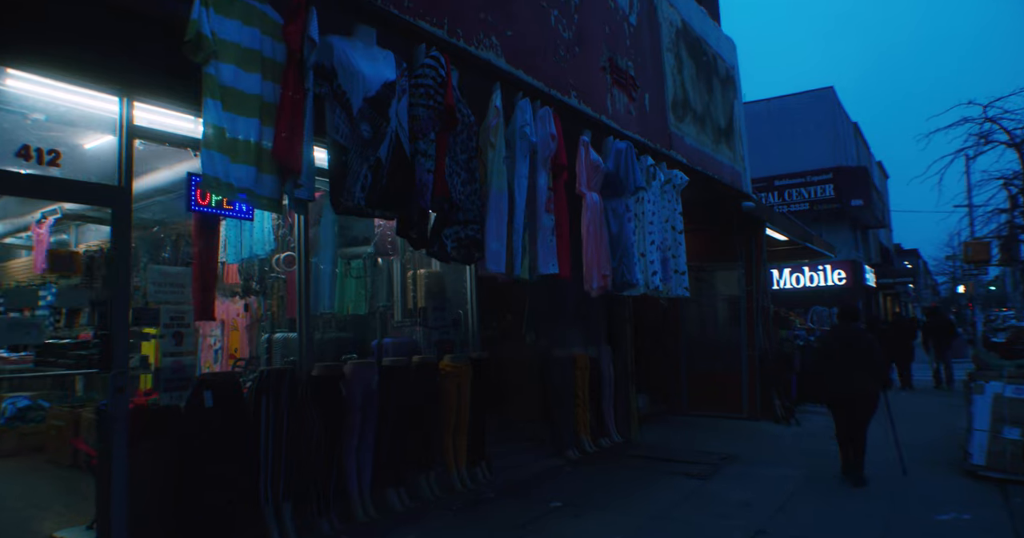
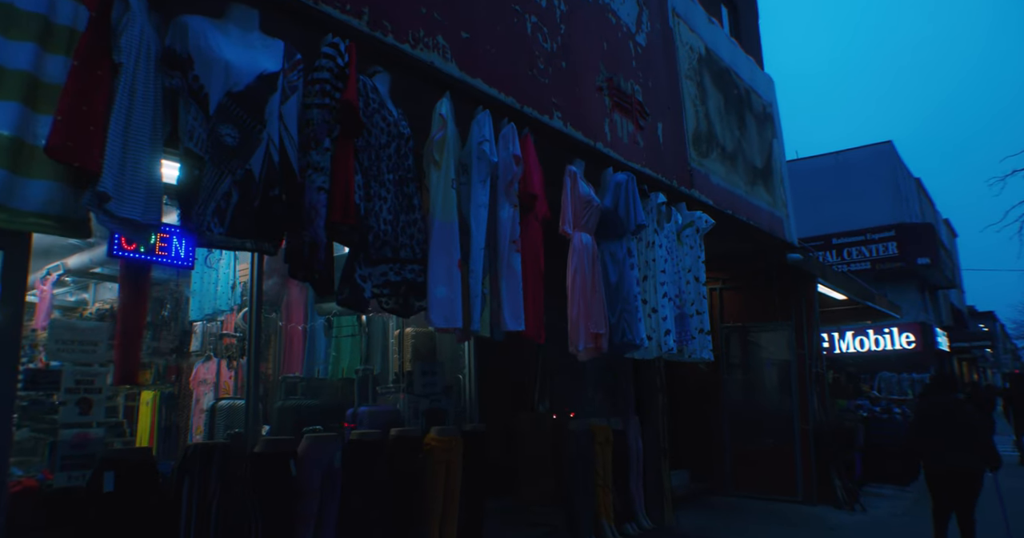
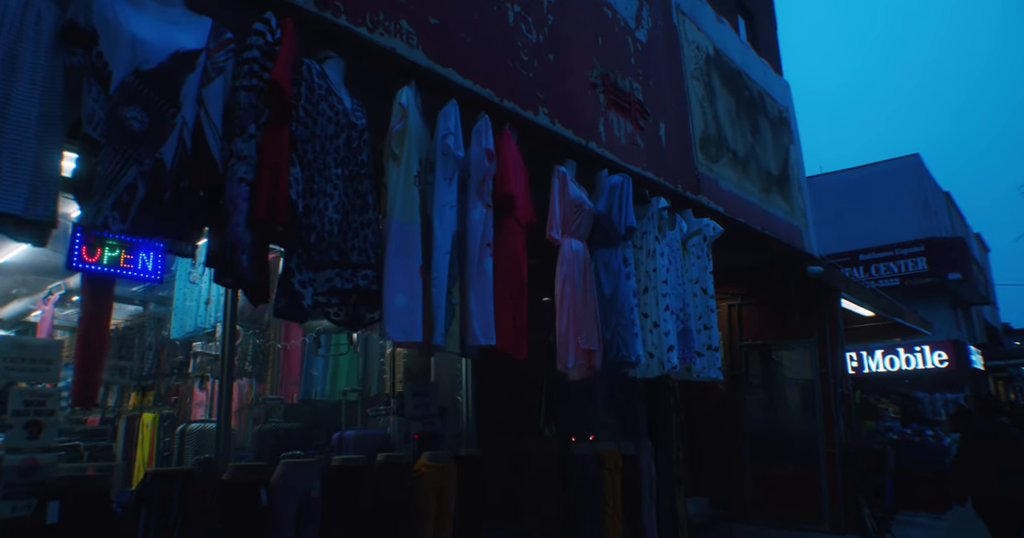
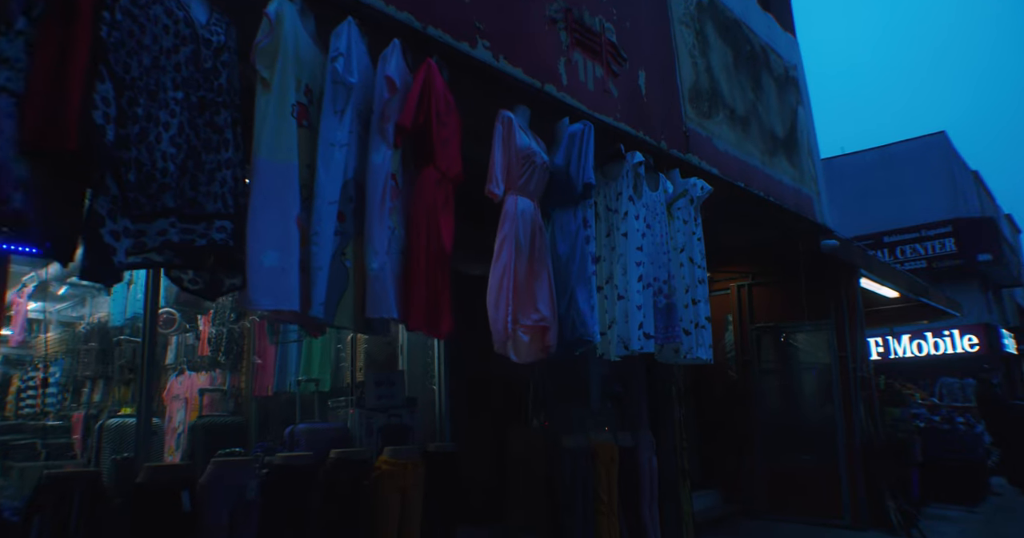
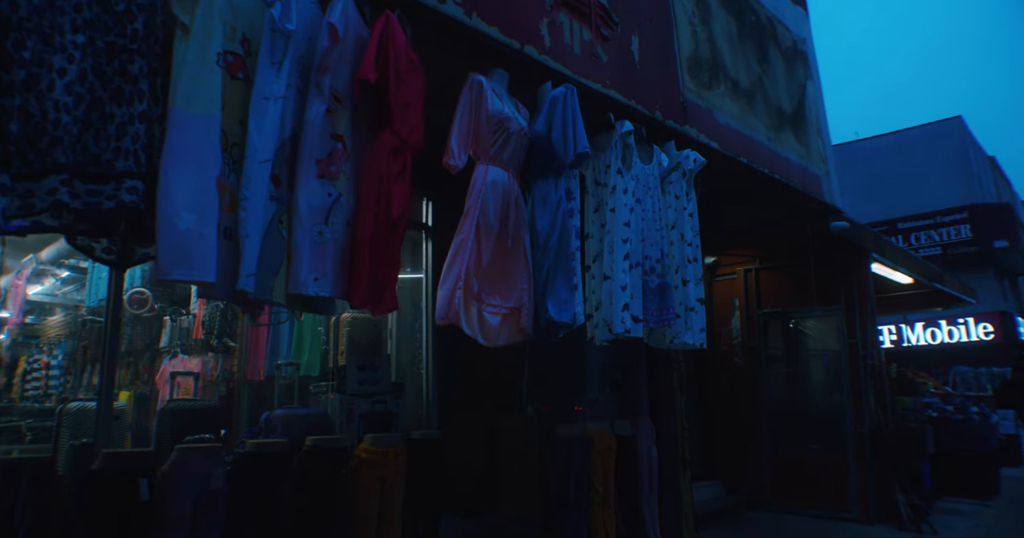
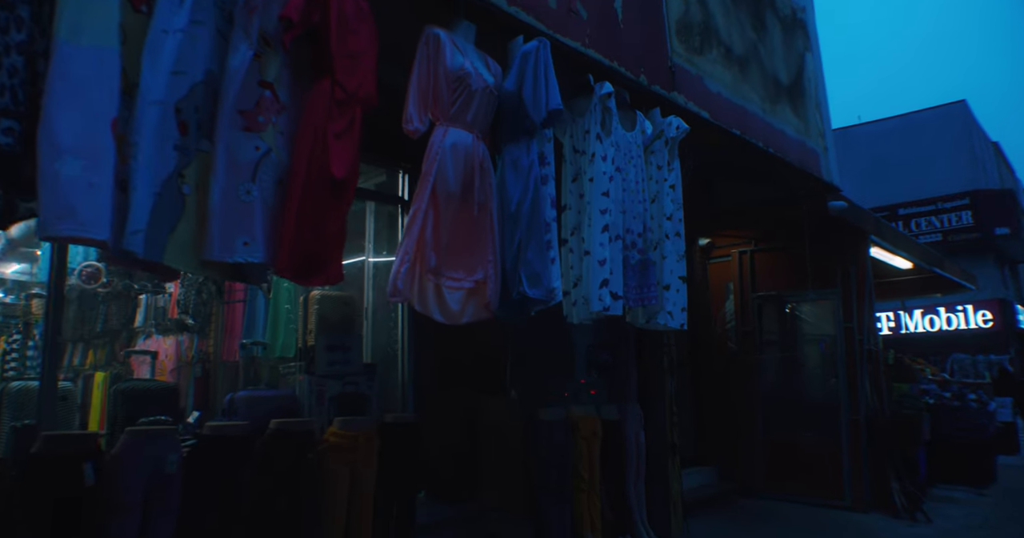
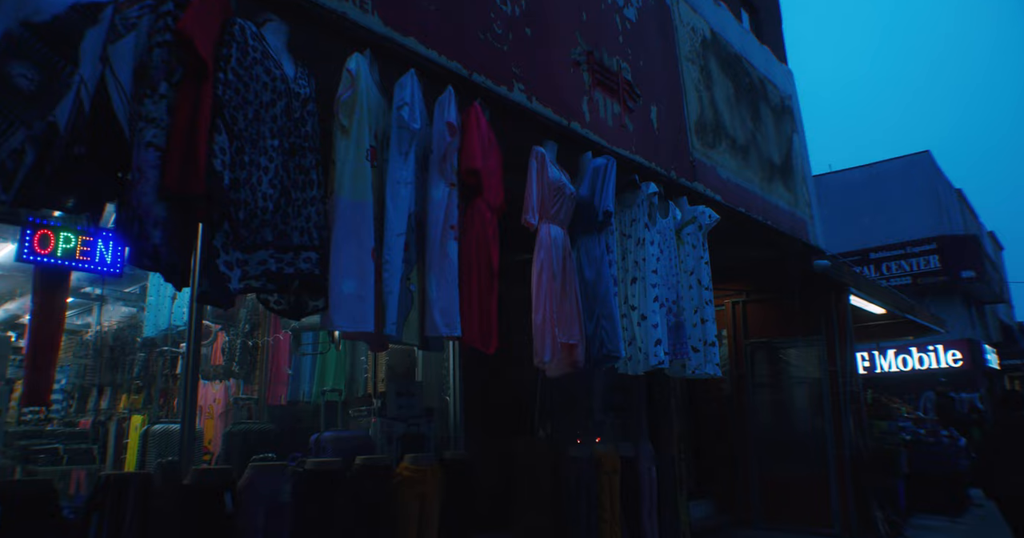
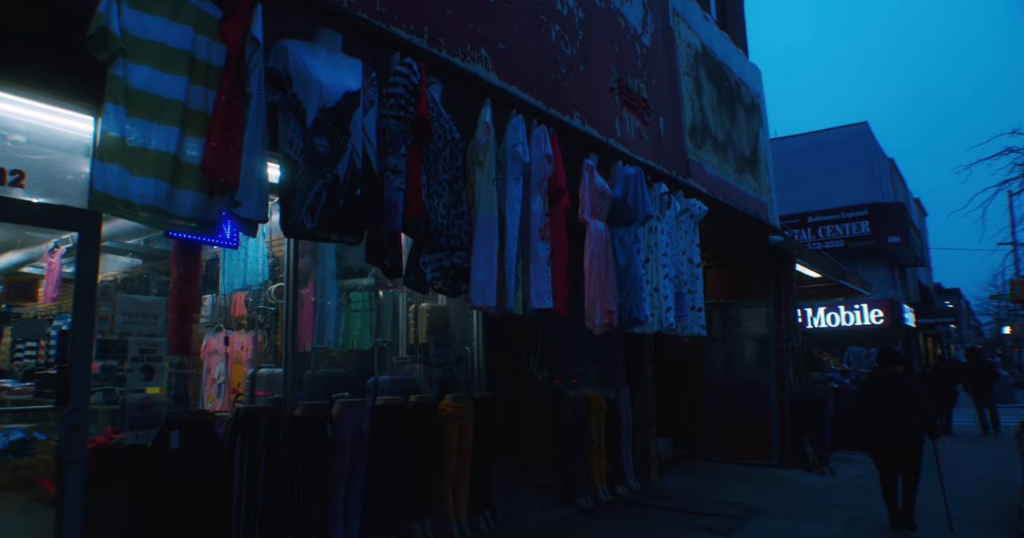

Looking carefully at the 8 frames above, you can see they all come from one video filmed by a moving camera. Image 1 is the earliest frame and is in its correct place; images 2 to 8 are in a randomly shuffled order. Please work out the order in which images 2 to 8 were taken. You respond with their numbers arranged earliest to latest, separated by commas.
8, 2, 3, 7, 4, 5, 6
